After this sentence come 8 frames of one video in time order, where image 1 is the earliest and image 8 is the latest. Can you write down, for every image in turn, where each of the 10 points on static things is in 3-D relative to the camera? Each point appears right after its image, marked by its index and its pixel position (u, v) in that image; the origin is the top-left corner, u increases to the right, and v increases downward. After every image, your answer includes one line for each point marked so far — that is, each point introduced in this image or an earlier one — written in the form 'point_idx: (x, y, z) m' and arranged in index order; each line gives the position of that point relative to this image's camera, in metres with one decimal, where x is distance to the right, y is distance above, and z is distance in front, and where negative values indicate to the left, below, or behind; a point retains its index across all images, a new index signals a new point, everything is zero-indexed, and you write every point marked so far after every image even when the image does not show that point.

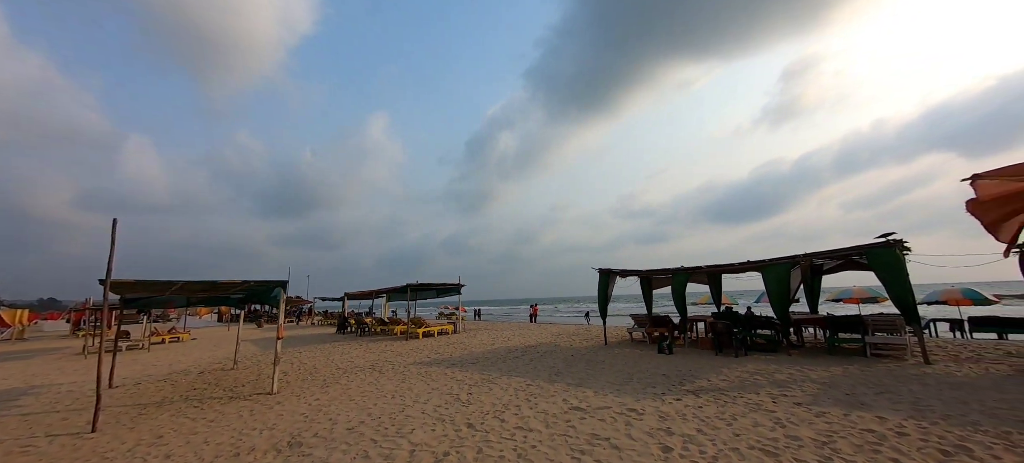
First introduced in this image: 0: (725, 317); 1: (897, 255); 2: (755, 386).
0: (+5.6, -2.2, +11.0) m
1: (+8.1, -0.5, +8.8) m
2: (+3.8, -2.4, +6.5) m
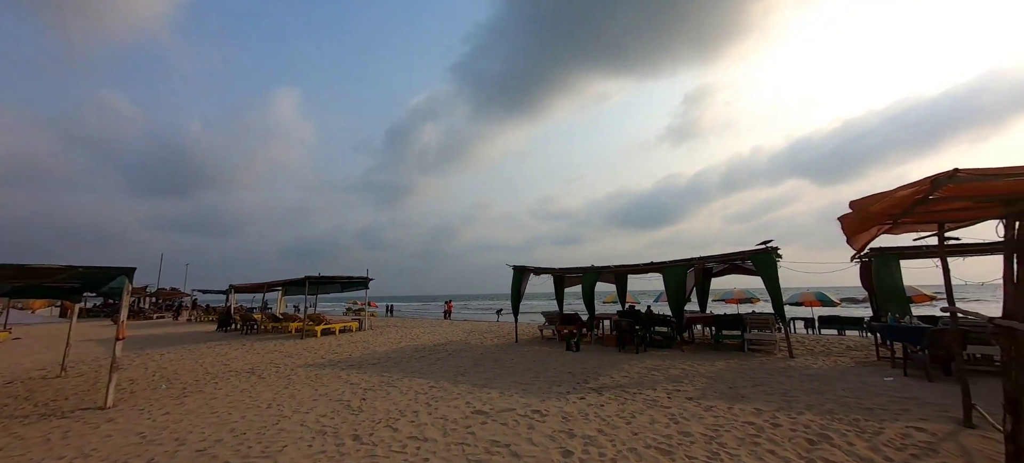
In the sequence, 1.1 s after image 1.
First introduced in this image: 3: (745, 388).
0: (+3.2, -2.3, +11.5) m
1: (+6.2, -0.7, +9.9) m
2: (+2.3, -2.5, +6.8) m
3: (+3.7, -2.4, +6.6) m
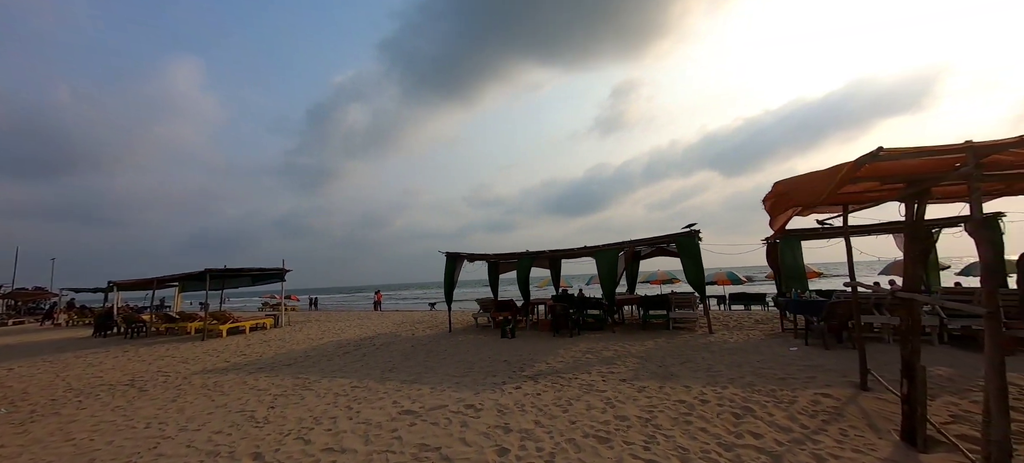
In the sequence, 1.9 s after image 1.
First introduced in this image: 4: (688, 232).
0: (+1.4, -1.9, +11.6) m
1: (+4.6, -0.3, +10.4) m
2: (+1.2, -2.2, +6.8) m
3: (+2.6, -2.2, +6.8) m
4: (+4.5, 0.0, +10.4) m
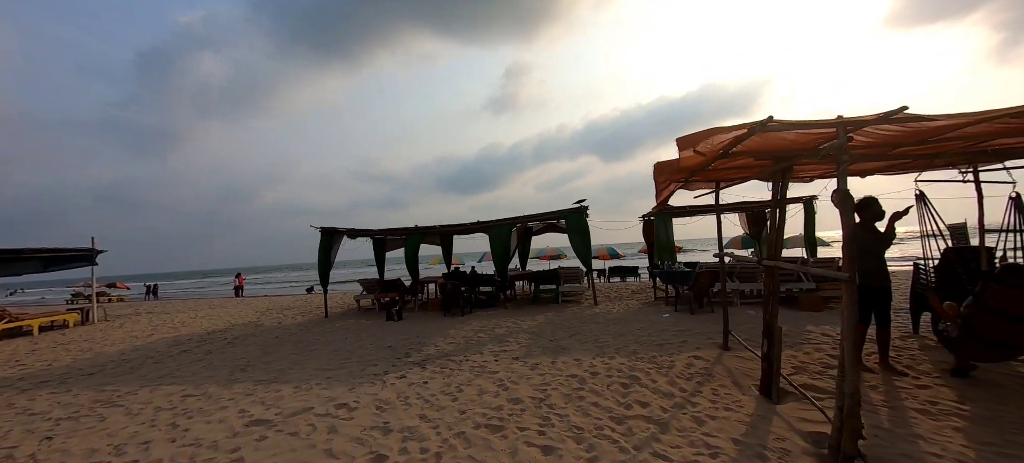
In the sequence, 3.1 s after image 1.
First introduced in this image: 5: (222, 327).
0: (-1.6, -1.2, +11.1) m
1: (+1.8, +0.4, +10.6) m
2: (-0.5, -1.8, +6.4) m
3: (+0.9, -1.7, +6.8) m
4: (+1.7, +0.6, +10.7) m
5: (-5.6, -1.9, +8.1) m
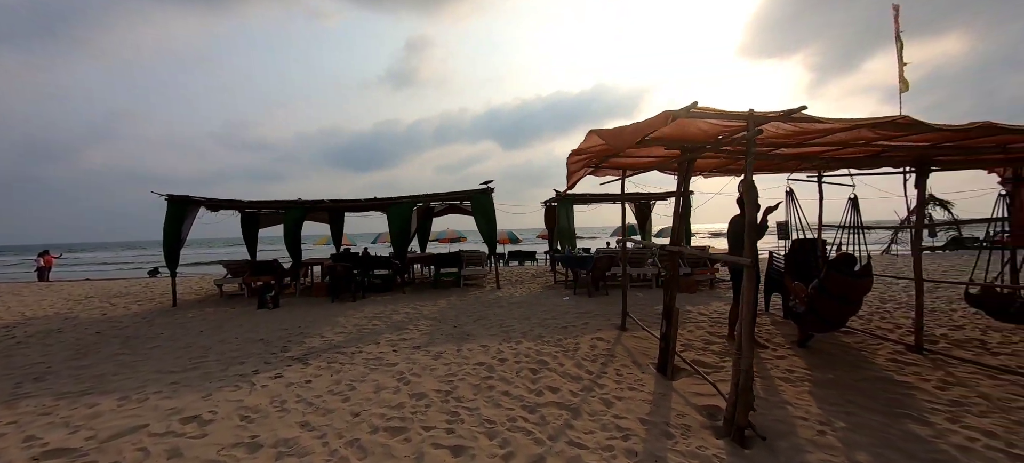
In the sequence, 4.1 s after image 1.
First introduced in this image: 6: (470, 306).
0: (-4.1, -0.6, +10.0) m
1: (-0.6, +0.8, +10.3) m
2: (-1.9, -1.4, +5.7) m
3: (-0.7, -1.4, +6.5) m
4: (-0.7, +1.1, +10.3) m
5: (-7.3, -1.3, +6.1) m
6: (-0.8, -1.4, +7.8) m
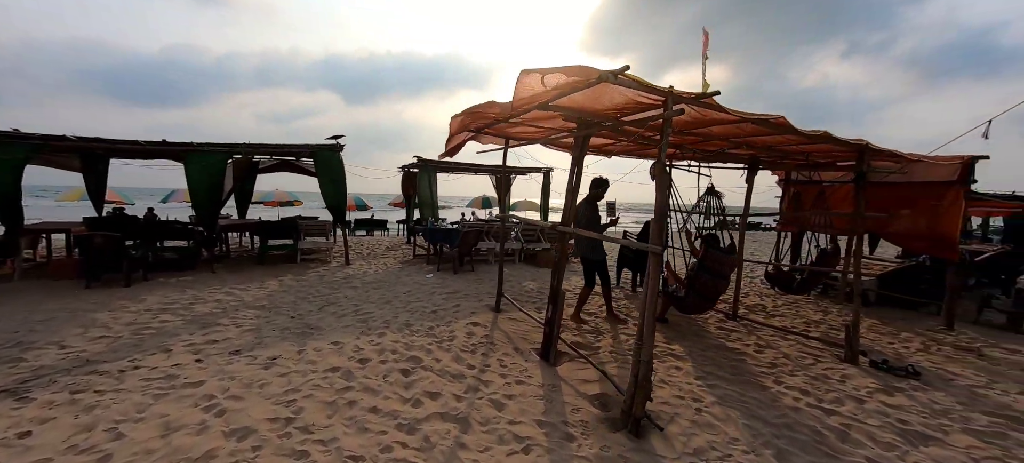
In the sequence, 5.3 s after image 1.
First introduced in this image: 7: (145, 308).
0: (-6.9, +0.2, +7.1) m
1: (-3.7, +1.5, +8.6) m
2: (-3.4, -1.0, +4.0) m
3: (-2.5, -1.0, +5.1) m
4: (-3.8, +1.8, +8.5) m
5: (-8.5, -0.7, +2.4) m
6: (-3.0, -0.8, +6.3) m
7: (-4.3, -0.9, +4.9) m
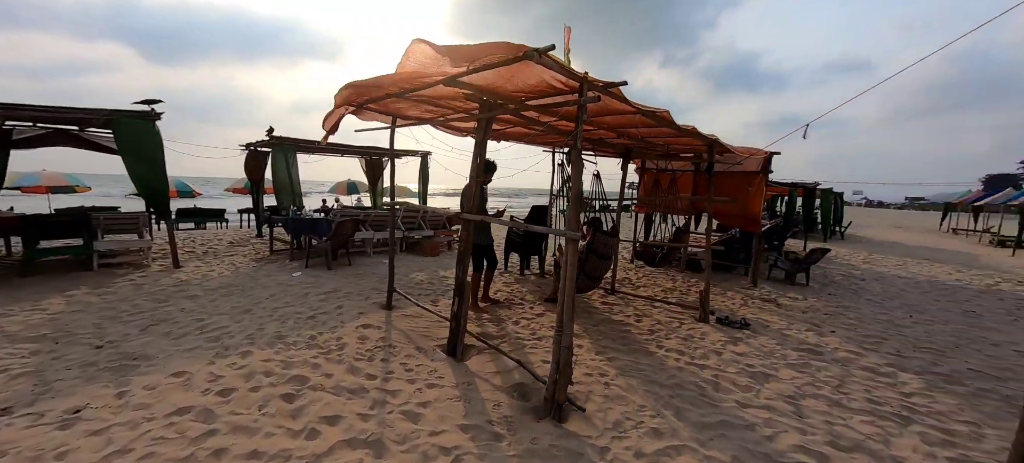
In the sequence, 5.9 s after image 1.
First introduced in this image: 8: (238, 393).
0: (-8.4, +0.1, +4.2) m
1: (-5.9, +1.6, +6.6) m
2: (-4.0, -1.0, +2.4) m
3: (-3.5, -0.9, +3.8) m
4: (-6.0, +1.9, +6.5) m
5: (-8.3, -1.0, -0.8) m
6: (-4.4, -0.8, +4.7) m
7: (-5.2, -0.9, +3.0) m
8: (-2.0, -1.2, +3.0) m
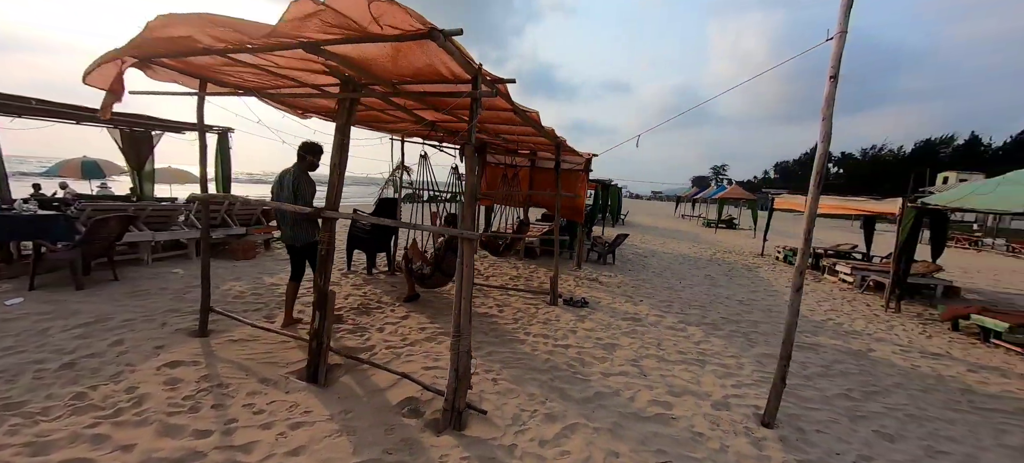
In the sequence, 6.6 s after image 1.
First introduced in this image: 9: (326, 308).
0: (-8.7, -0.2, 0.0) m
1: (-7.5, +1.5, +3.2) m
2: (-3.9, -1.1, +0.3) m
3: (-4.1, -1.0, +1.7) m
4: (-7.6, +1.7, +3.0) m
5: (-6.4, -1.3, -4.4) m
6: (-5.3, -0.9, +2.2) m
7: (-5.3, -1.1, +0.3) m
8: (-2.4, -1.2, +1.7) m
9: (-1.5, -0.6, +3.3) m
